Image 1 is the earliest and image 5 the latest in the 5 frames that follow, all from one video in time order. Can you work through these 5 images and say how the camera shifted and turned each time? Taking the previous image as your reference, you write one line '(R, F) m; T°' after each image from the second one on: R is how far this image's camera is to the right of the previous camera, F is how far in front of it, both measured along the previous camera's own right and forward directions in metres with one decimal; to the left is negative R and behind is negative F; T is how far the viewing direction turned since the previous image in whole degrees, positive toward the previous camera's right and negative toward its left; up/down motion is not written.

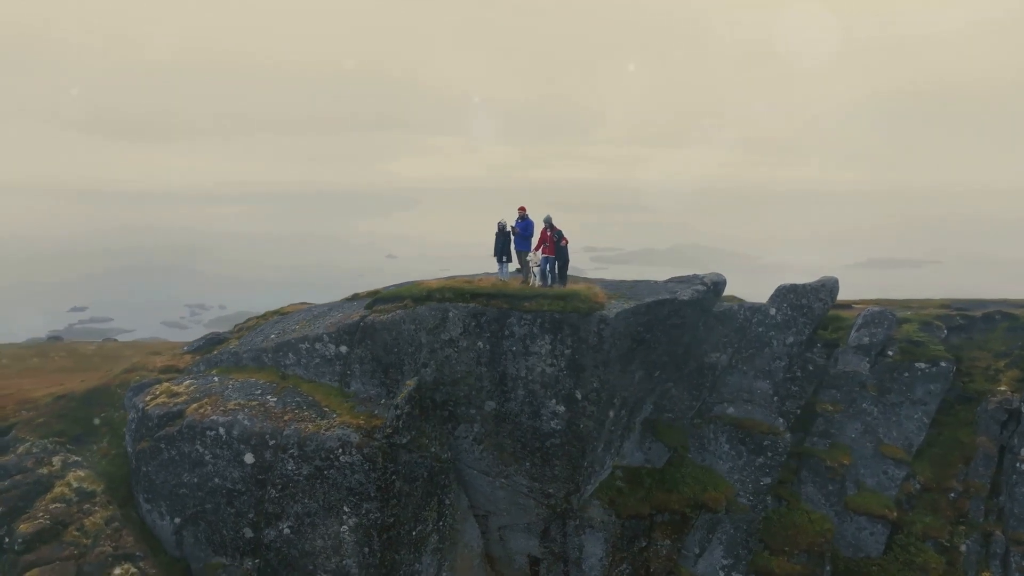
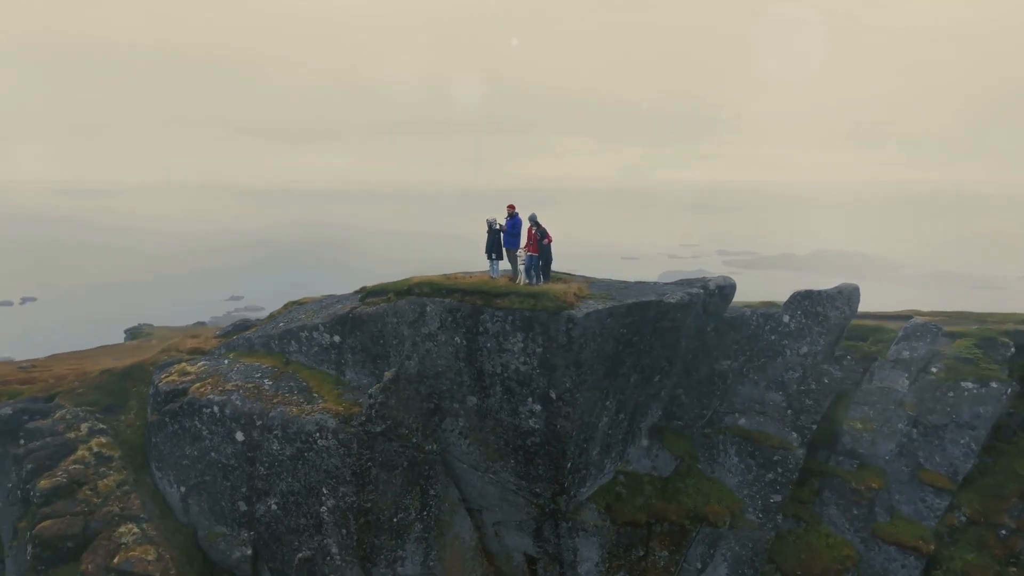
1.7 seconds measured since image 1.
(+3.5, +0.5) m; -8°
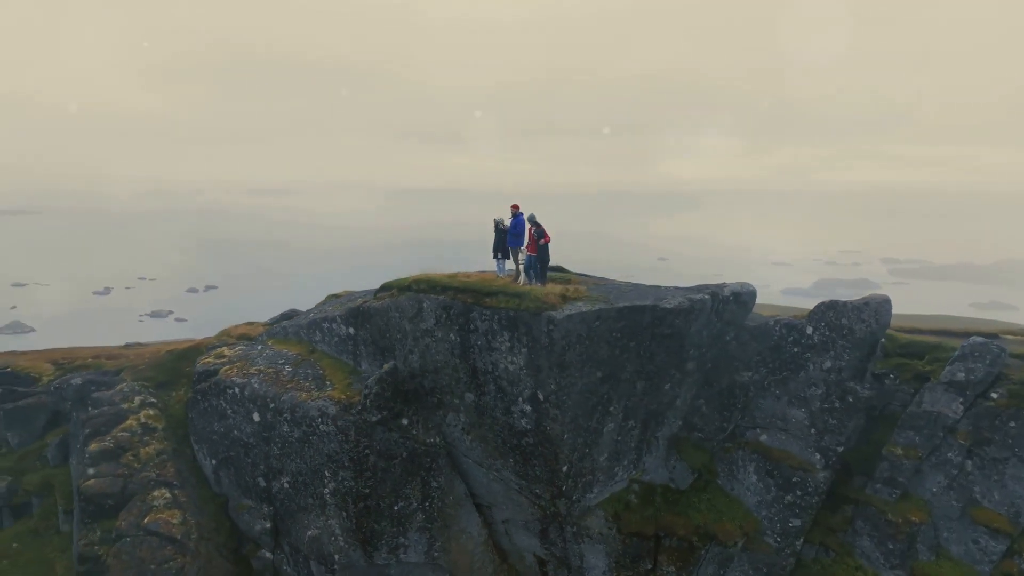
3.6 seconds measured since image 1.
(+3.2, +0.3) m; -9°
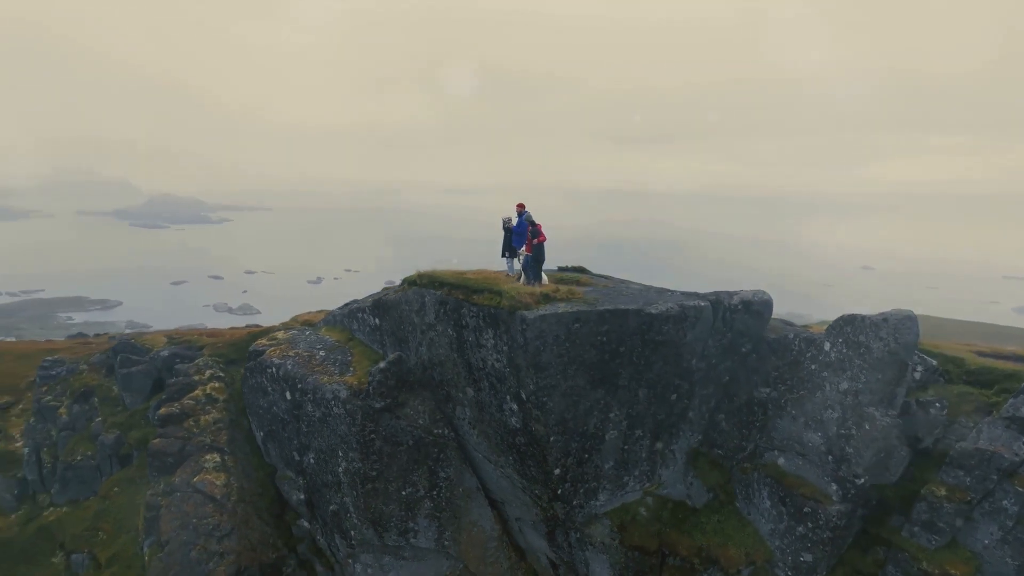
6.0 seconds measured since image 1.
(+4.2, +0.1) m; -12°
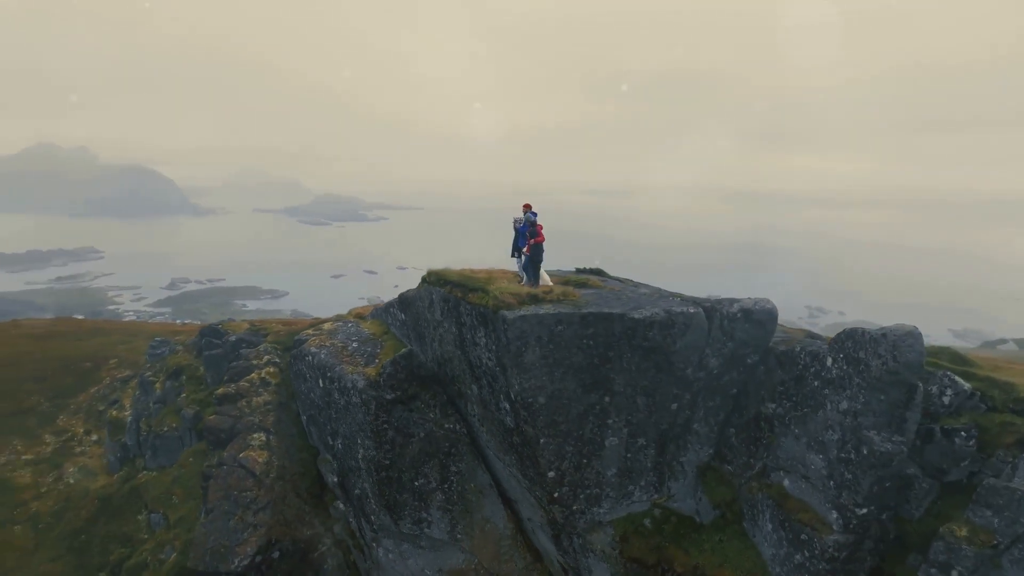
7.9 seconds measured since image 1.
(+3.4, -0.3) m; -10°
